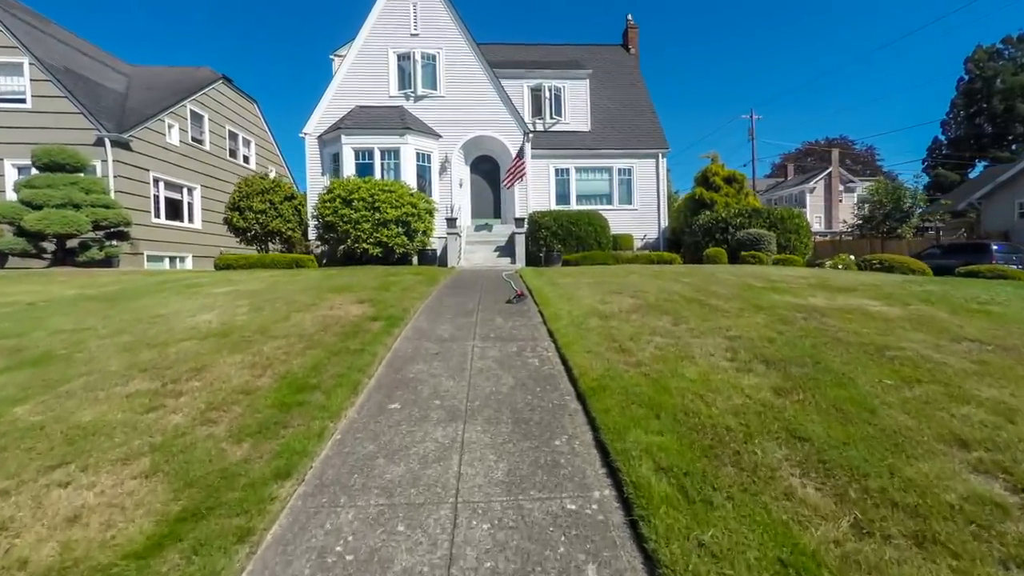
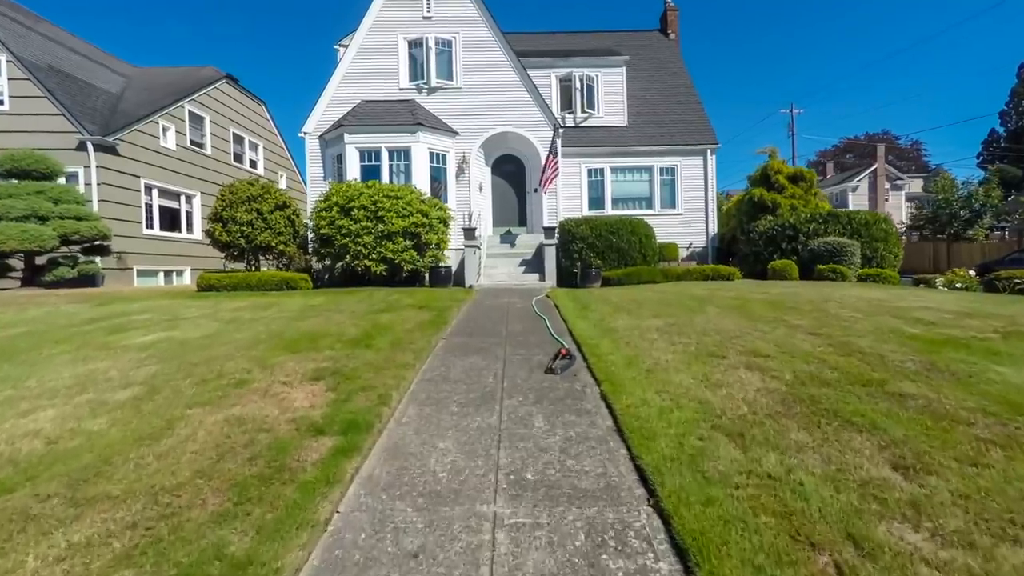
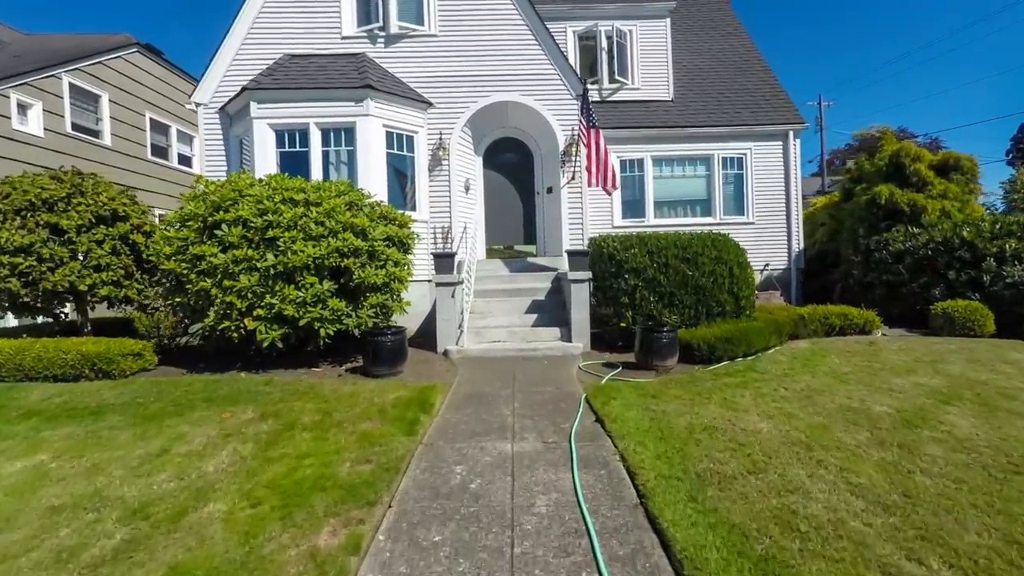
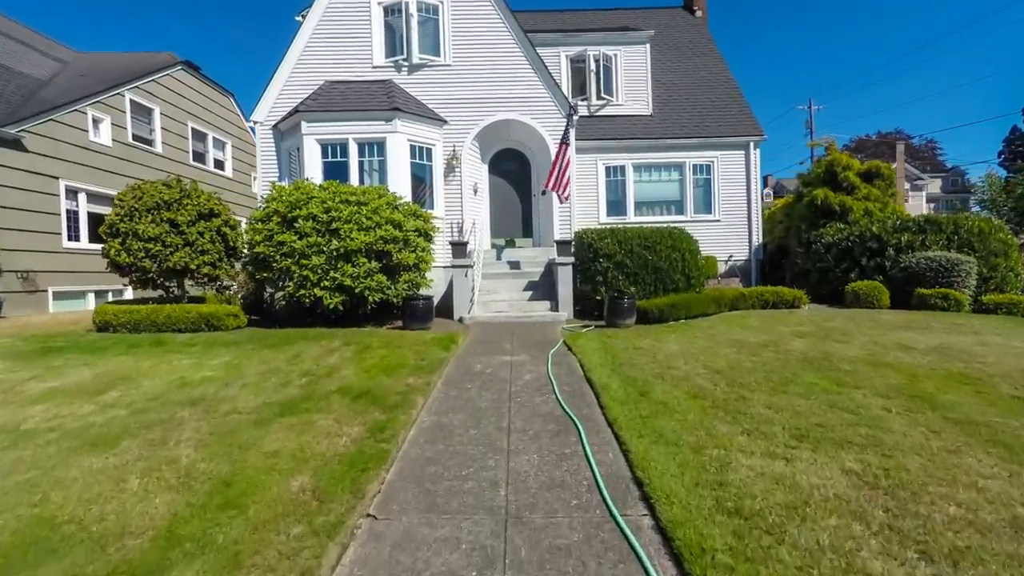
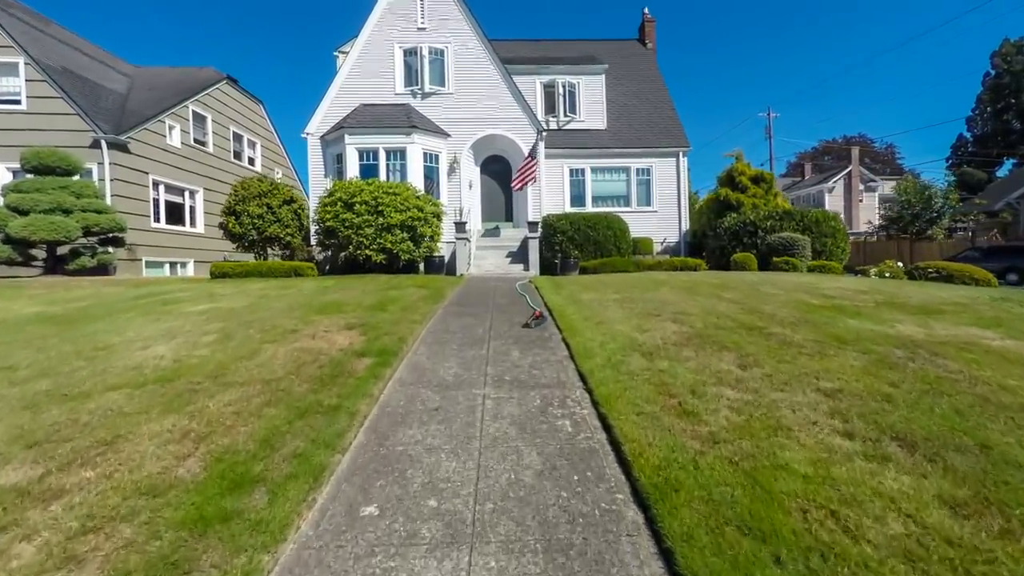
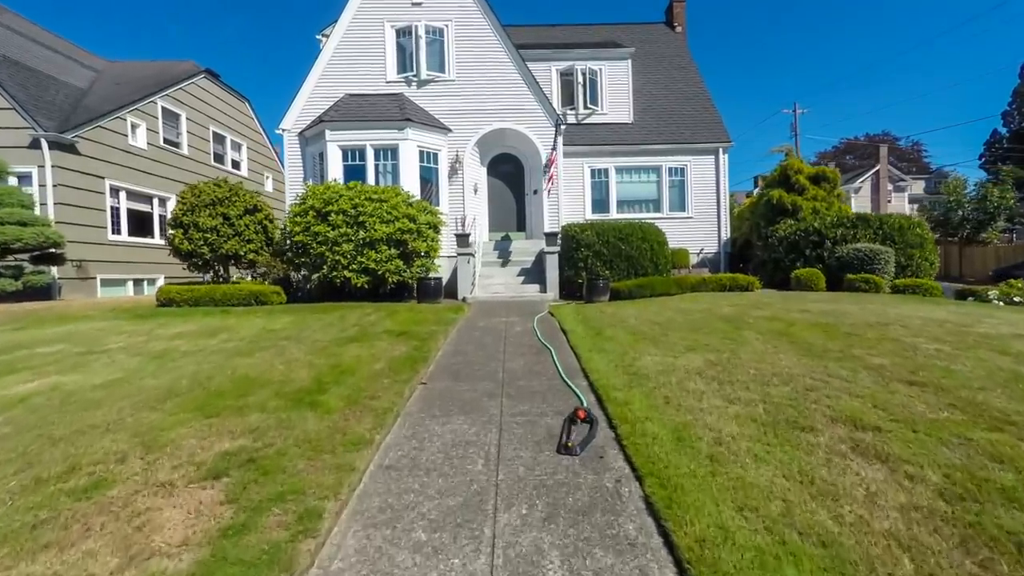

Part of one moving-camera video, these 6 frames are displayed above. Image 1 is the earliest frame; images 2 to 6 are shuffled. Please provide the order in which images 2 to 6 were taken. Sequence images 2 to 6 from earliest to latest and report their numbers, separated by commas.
5, 2, 6, 4, 3
